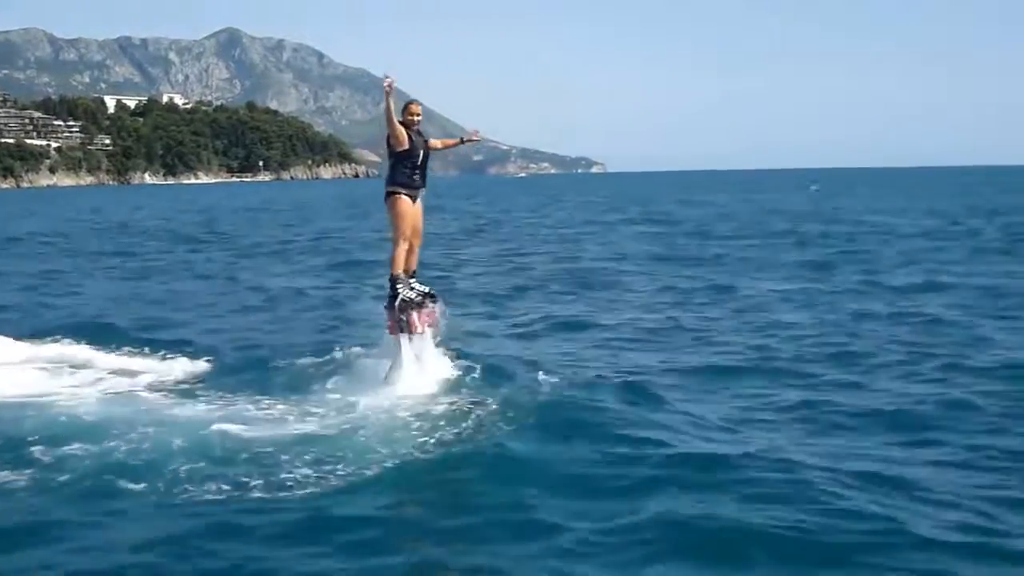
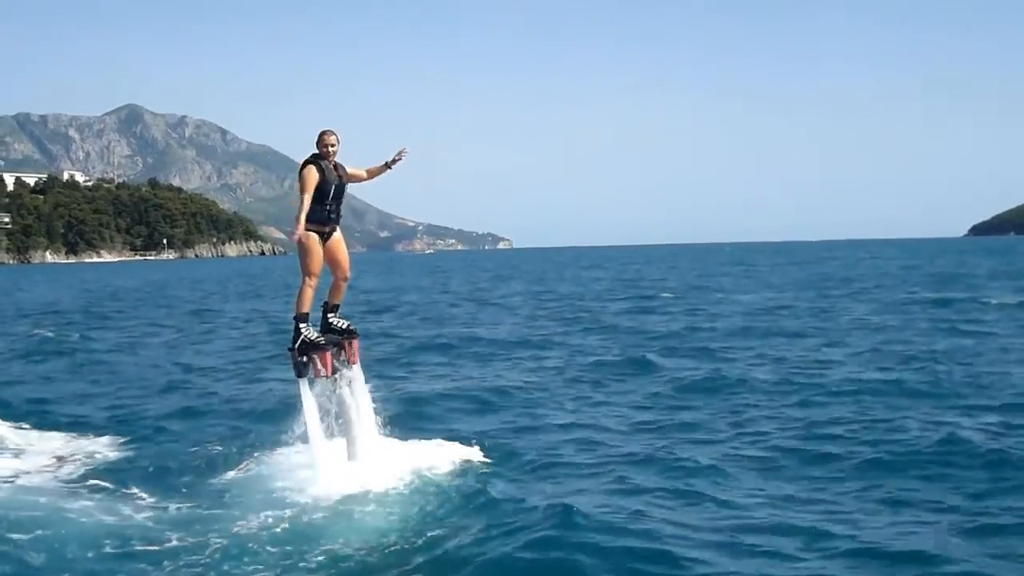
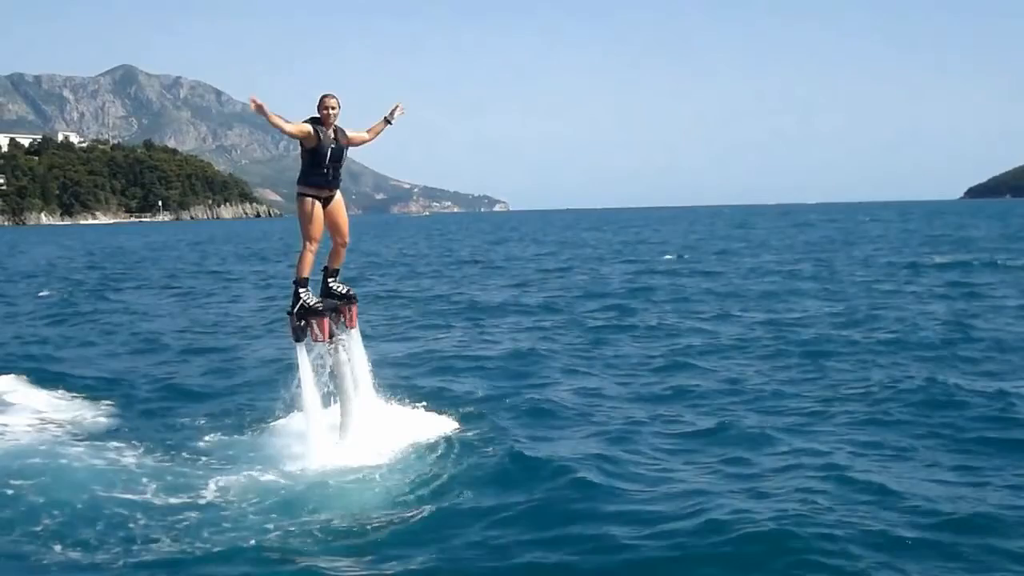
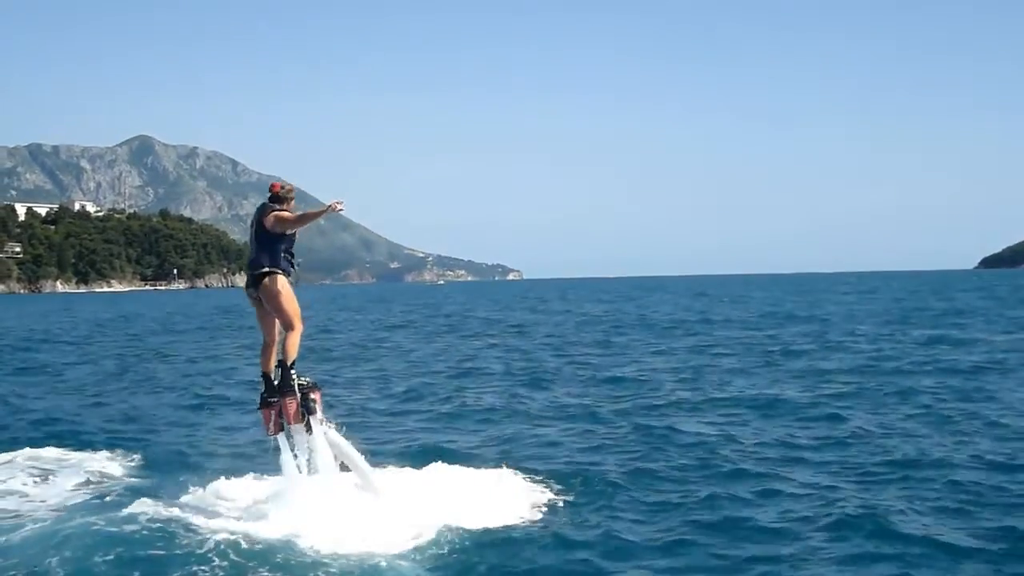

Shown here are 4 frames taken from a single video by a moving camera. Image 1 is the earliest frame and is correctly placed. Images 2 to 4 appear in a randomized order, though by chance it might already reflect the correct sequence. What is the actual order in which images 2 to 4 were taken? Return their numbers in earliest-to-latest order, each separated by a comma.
3, 2, 4
